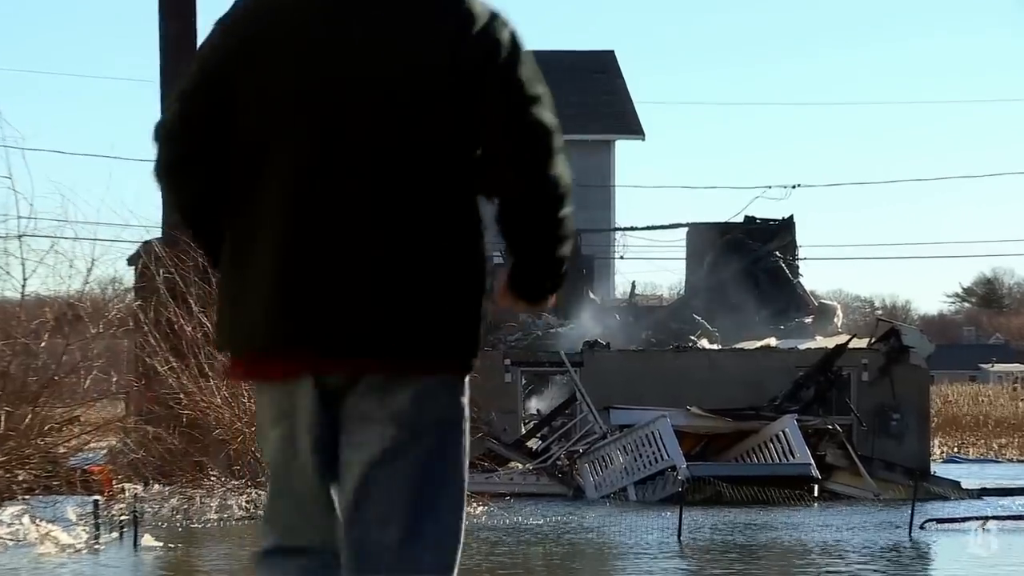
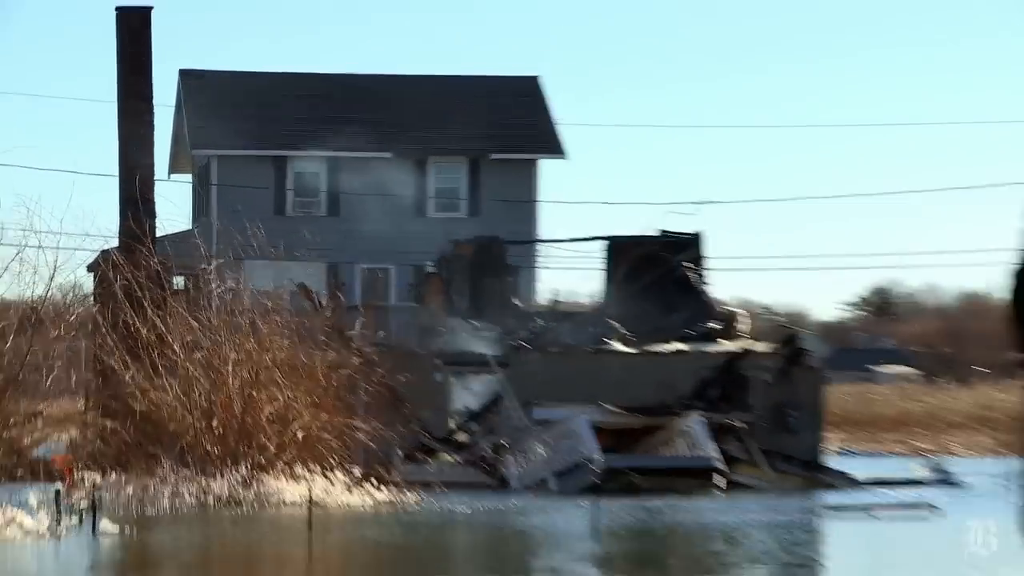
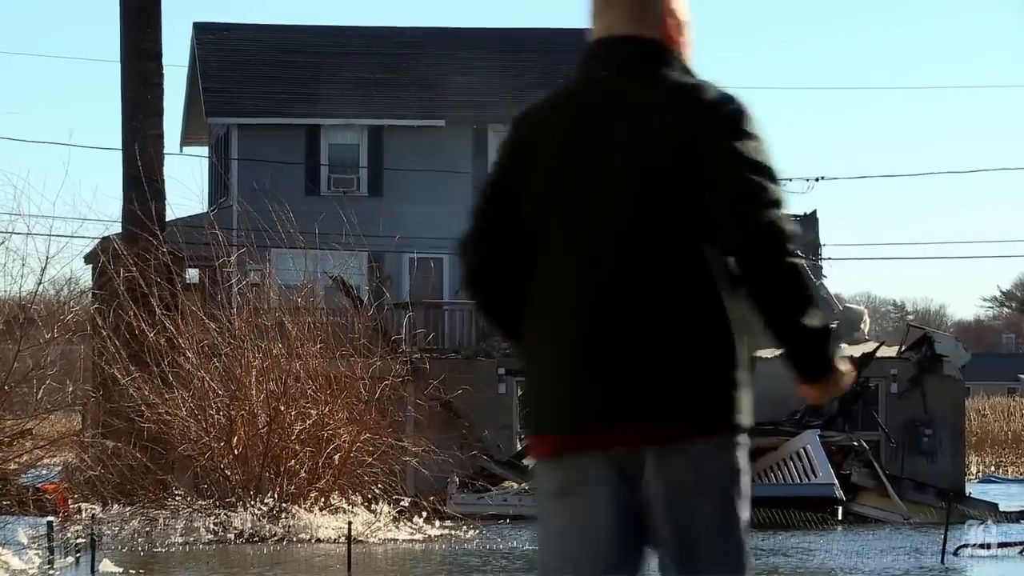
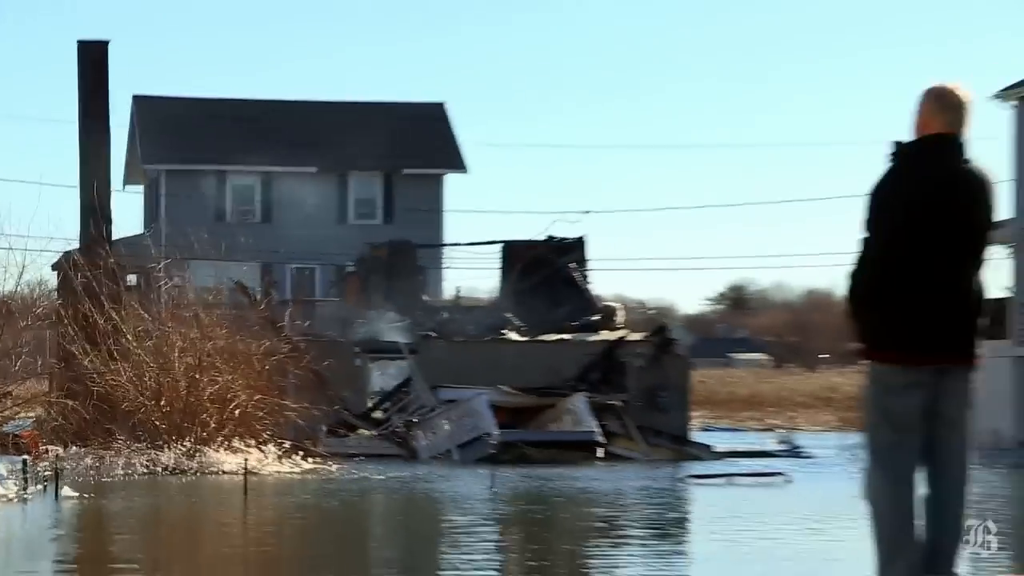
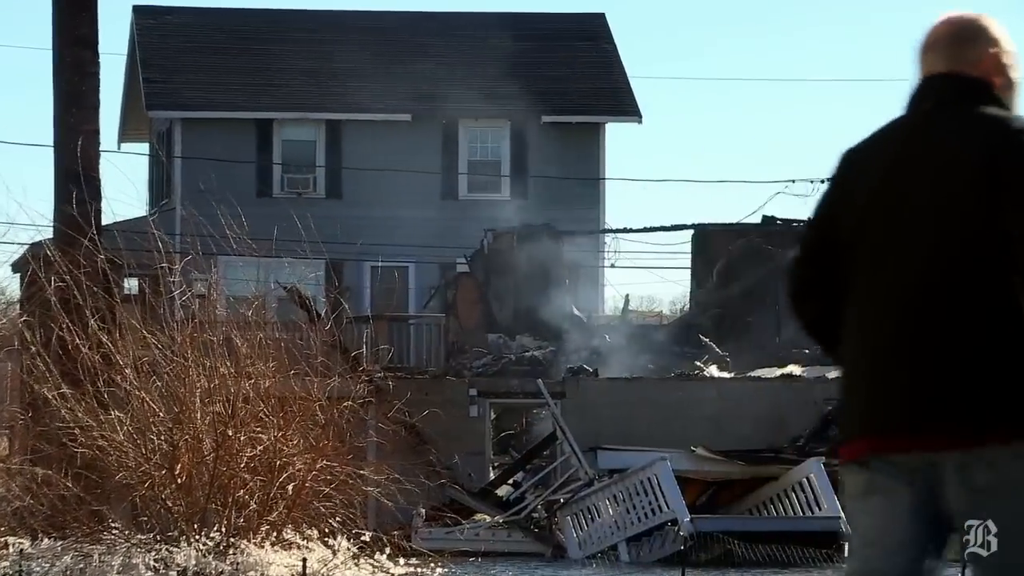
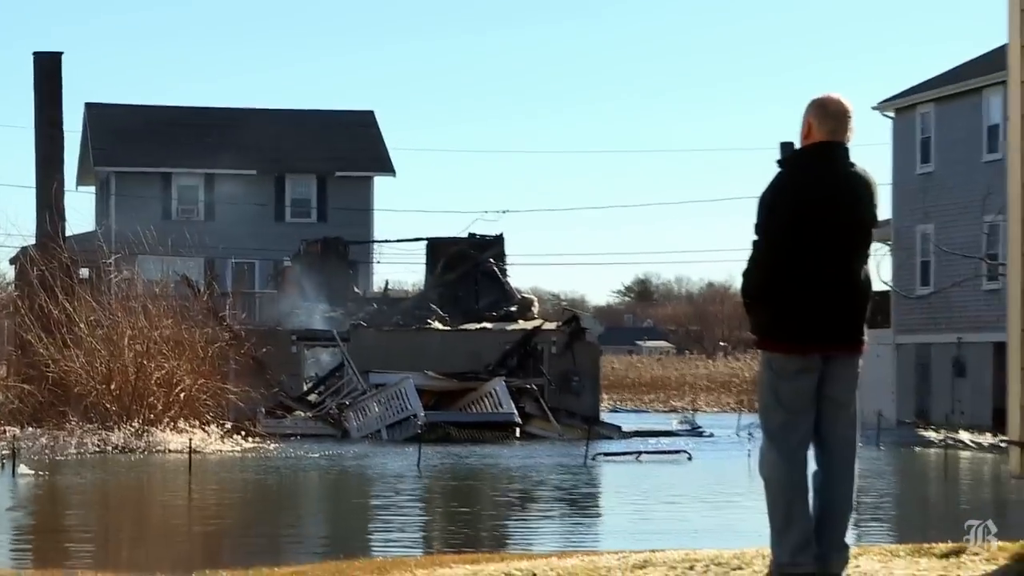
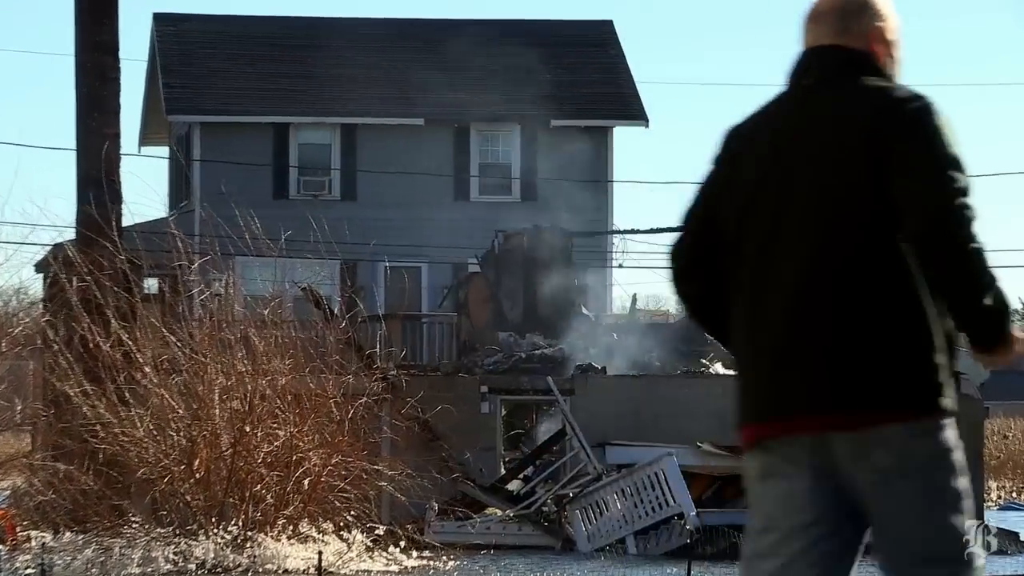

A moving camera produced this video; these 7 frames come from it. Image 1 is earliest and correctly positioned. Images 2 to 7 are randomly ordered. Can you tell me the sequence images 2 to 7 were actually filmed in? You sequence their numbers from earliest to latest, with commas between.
3, 7, 5, 2, 4, 6
